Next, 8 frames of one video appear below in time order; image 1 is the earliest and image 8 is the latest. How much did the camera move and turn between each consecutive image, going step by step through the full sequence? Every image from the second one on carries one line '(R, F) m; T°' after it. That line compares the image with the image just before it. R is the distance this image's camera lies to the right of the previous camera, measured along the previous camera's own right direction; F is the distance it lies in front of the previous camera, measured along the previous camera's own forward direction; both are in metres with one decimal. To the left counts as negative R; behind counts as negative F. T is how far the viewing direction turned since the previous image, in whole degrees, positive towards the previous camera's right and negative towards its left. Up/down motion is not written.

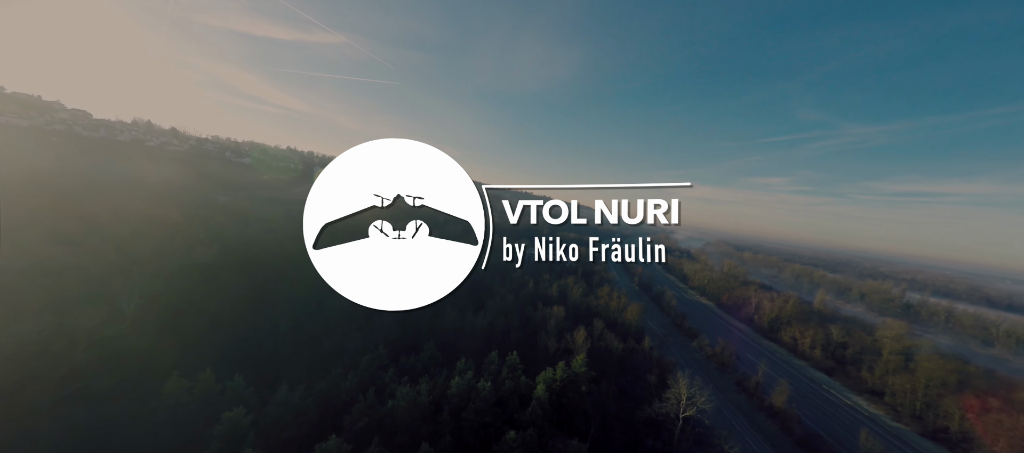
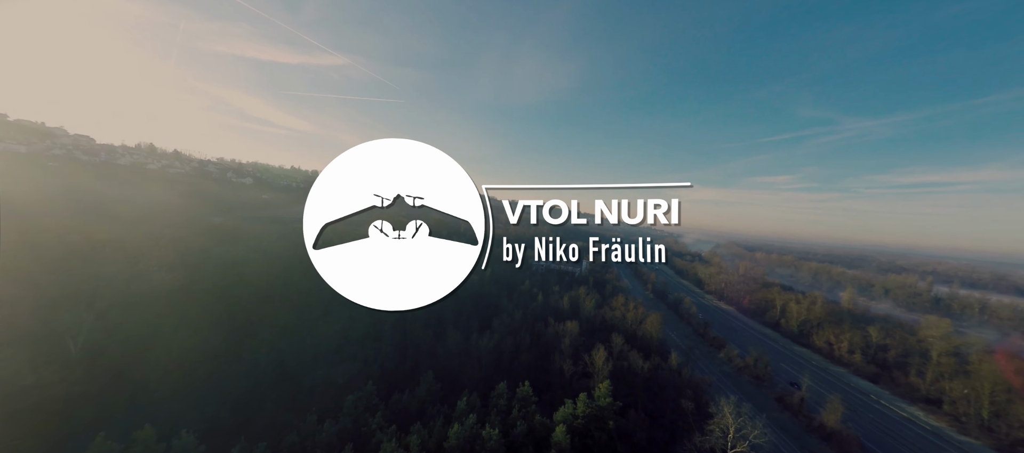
(+0.1, +2.0) m; -1°
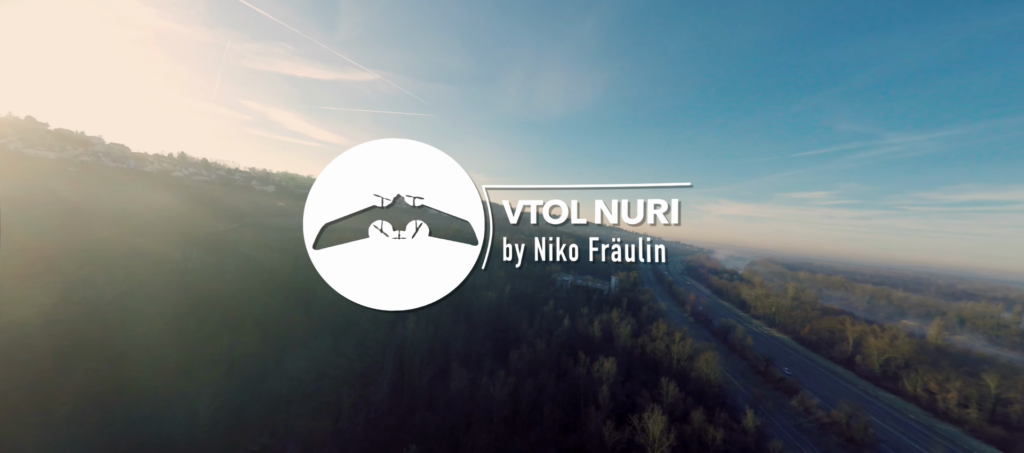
(0.0, +4.1) m; -4°
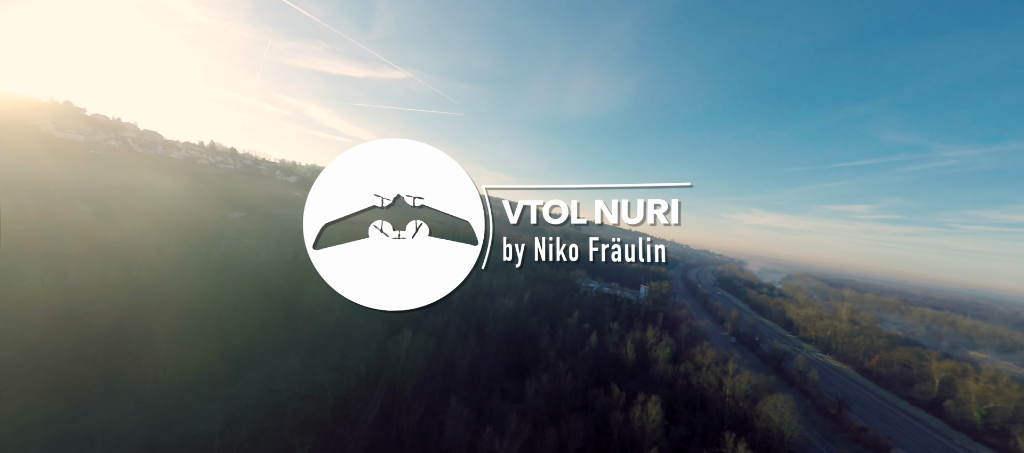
(0.0, +3.7) m; -4°
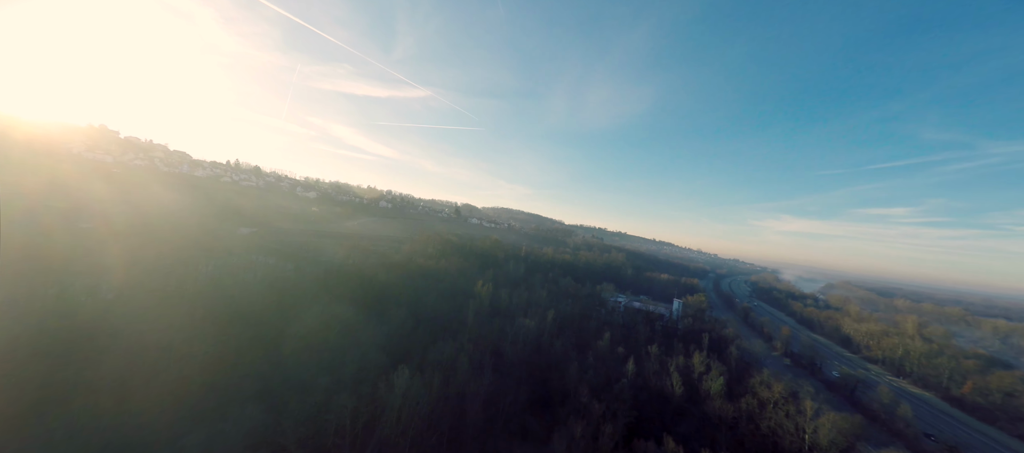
(+0.1, +3.0) m; -4°
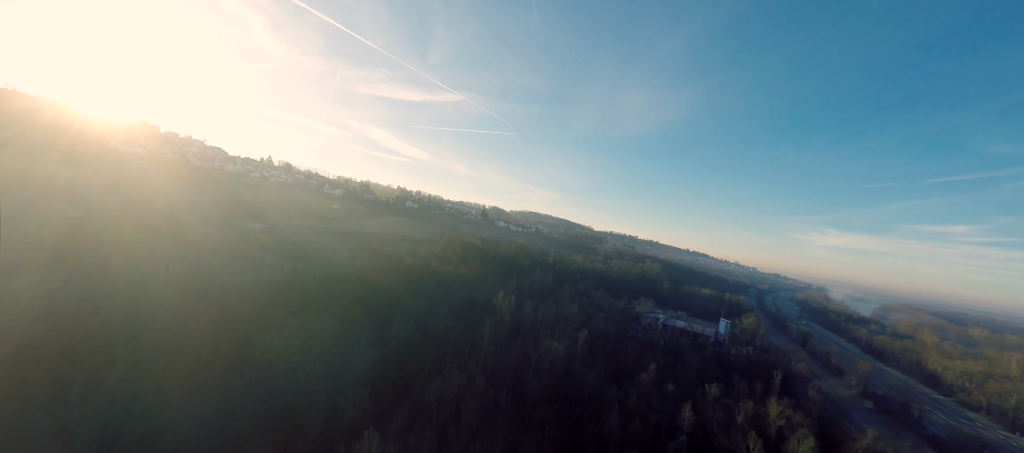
(0.0, +4.0) m; -5°
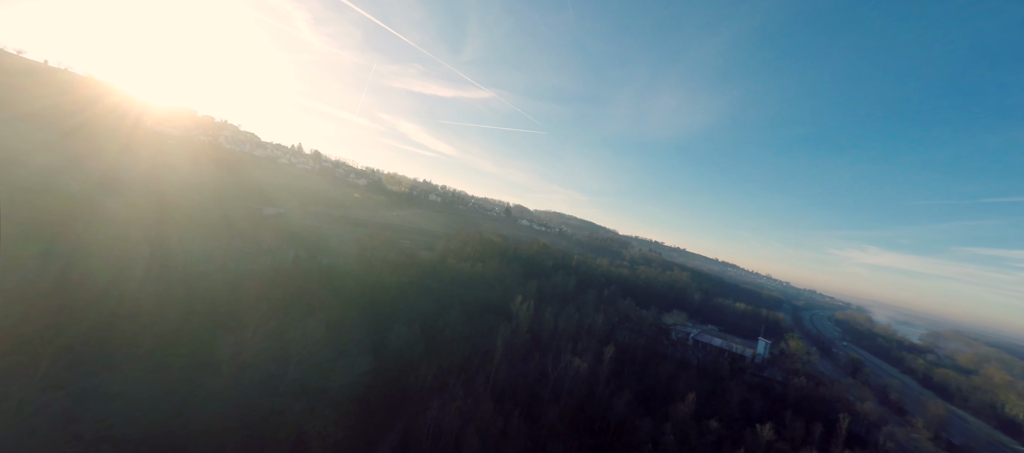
(0.0, +2.5) m; -4°
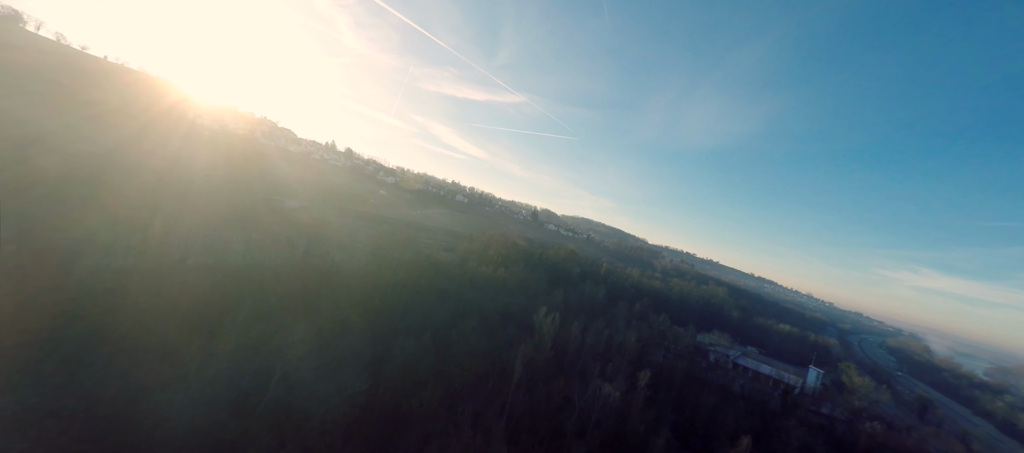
(0.0, +2.1) m; -4°
